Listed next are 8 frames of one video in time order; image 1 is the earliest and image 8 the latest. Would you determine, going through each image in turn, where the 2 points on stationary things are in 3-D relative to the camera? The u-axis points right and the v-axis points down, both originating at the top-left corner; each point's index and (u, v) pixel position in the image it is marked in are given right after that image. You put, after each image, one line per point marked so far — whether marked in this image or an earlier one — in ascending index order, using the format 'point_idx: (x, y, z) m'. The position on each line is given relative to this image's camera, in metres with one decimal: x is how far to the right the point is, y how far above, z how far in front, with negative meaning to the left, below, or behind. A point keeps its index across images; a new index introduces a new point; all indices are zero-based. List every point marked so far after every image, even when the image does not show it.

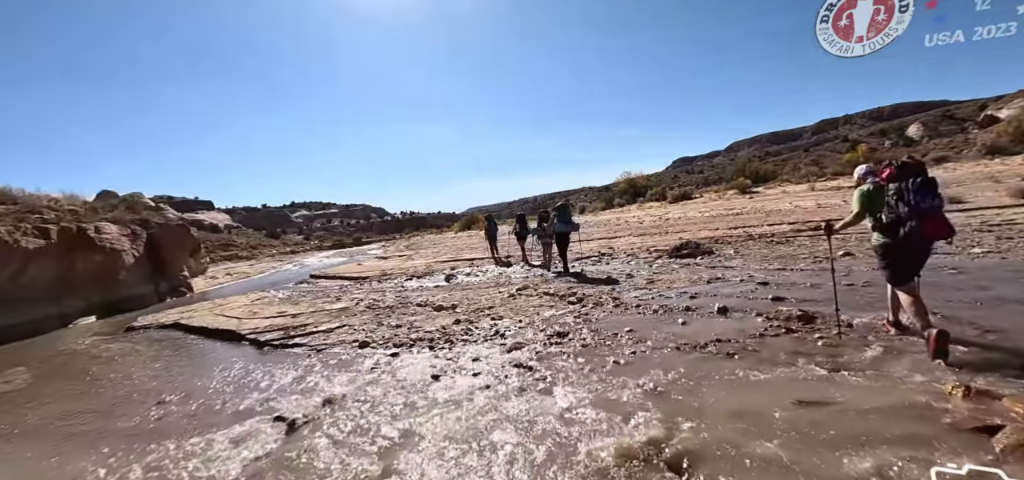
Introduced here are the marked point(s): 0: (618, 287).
0: (+1.9, -0.8, +7.5) m
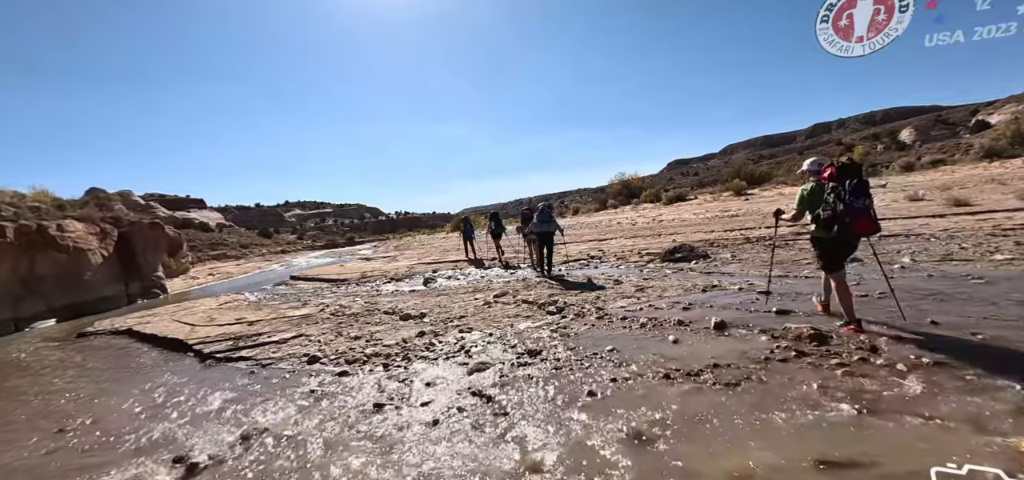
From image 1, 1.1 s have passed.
0: (+1.5, -0.9, +6.8) m
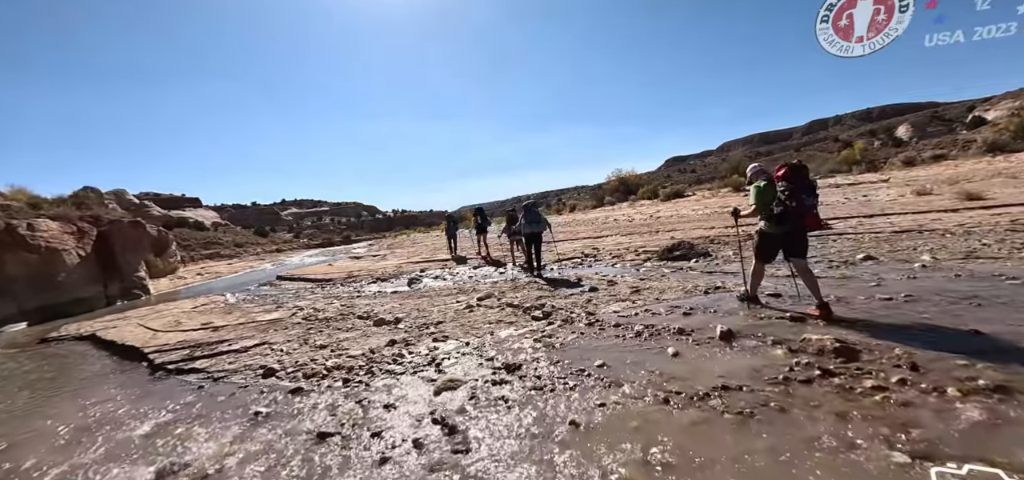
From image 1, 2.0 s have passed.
0: (+1.2, -0.8, +6.1) m
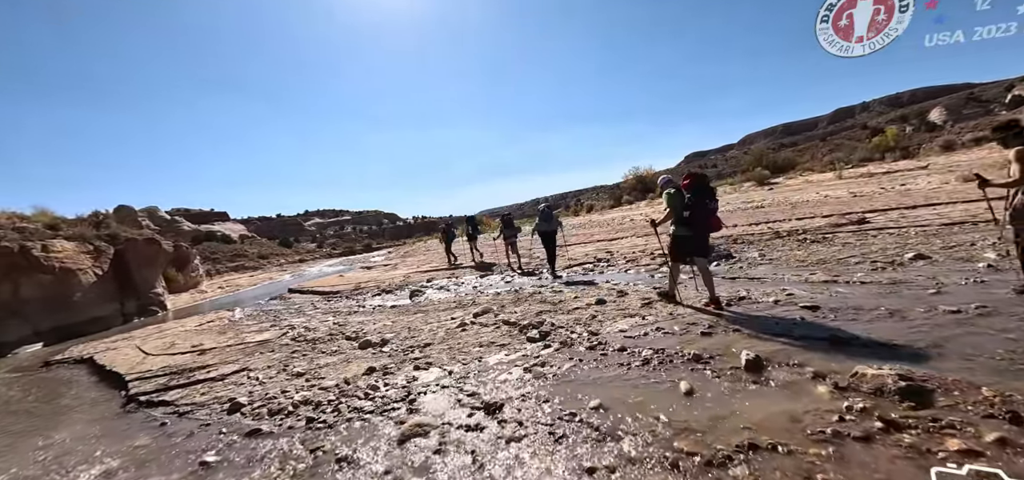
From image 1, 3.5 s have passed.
0: (+1.1, -0.9, +5.5) m
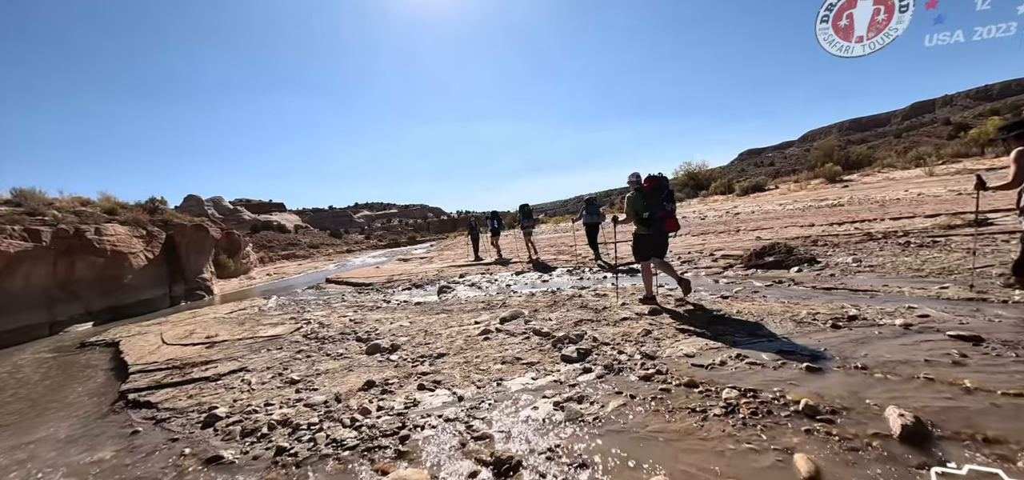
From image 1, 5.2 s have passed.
0: (+1.5, -0.9, +4.3) m
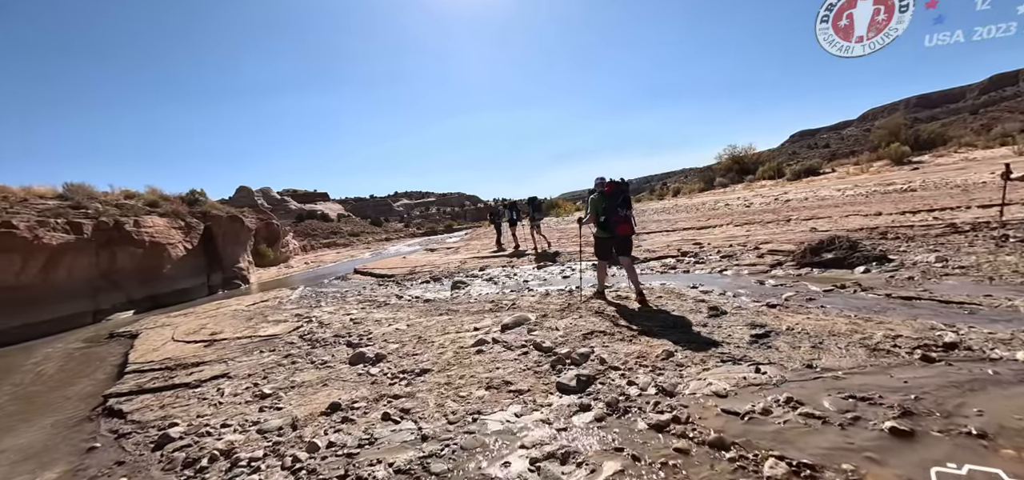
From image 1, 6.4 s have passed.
0: (+1.4, -0.9, +3.5) m
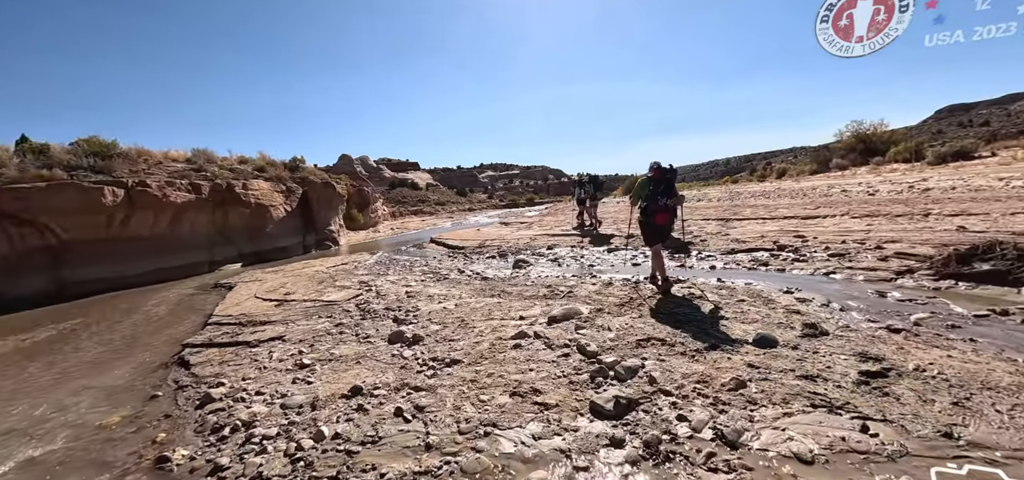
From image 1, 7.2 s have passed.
0: (+1.6, -0.9, +2.8) m
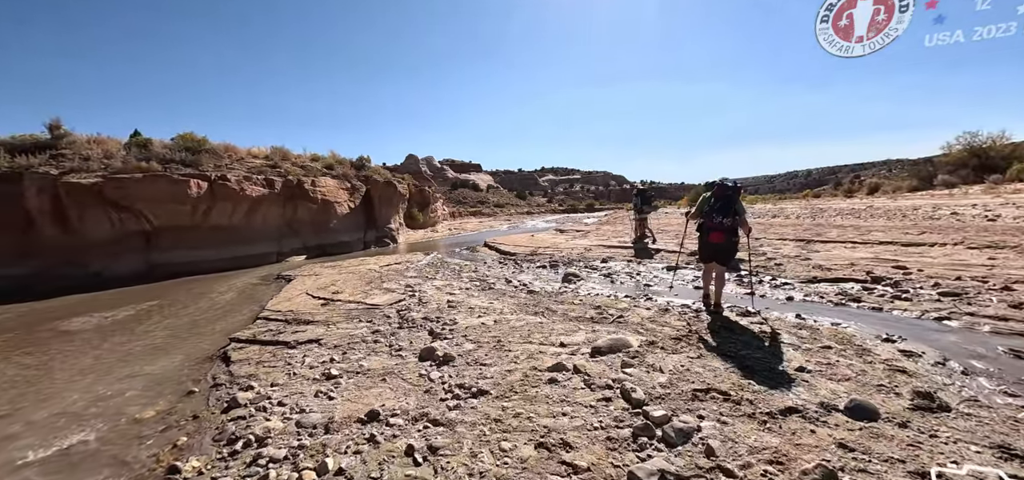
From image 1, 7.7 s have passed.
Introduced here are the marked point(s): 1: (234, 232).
0: (+1.7, -1.1, +2.2) m
1: (-9.9, +0.3, +15.0) m
